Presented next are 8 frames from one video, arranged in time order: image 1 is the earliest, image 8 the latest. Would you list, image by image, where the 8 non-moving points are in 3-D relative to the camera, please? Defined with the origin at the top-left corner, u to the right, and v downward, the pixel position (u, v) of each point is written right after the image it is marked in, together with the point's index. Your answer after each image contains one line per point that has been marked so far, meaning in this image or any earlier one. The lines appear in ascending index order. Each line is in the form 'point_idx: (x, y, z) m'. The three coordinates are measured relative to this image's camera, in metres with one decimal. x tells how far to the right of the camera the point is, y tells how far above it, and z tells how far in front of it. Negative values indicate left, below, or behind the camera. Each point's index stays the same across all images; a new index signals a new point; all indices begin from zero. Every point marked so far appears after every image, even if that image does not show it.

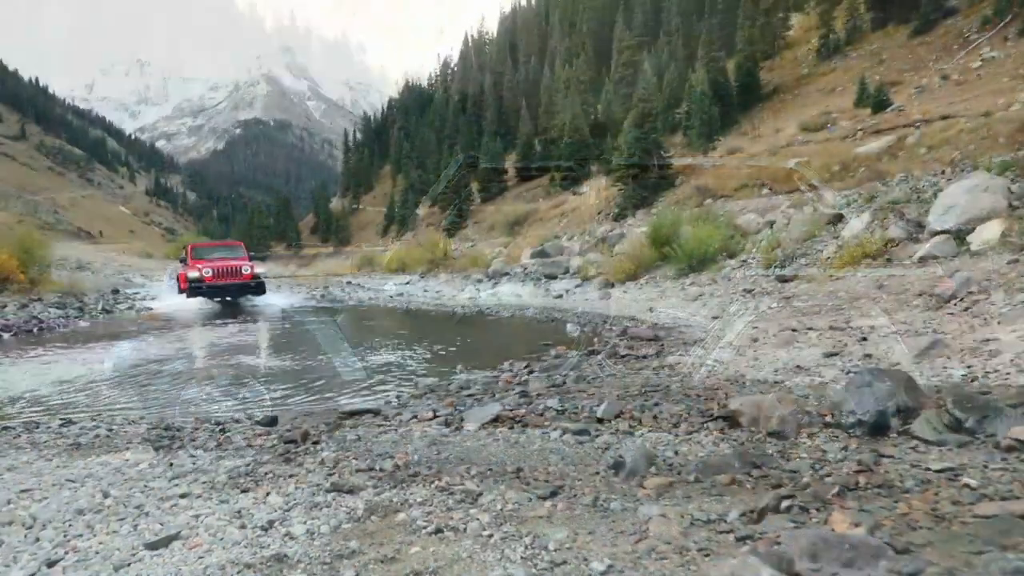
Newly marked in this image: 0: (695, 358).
0: (+2.9, -1.1, +10.4) m
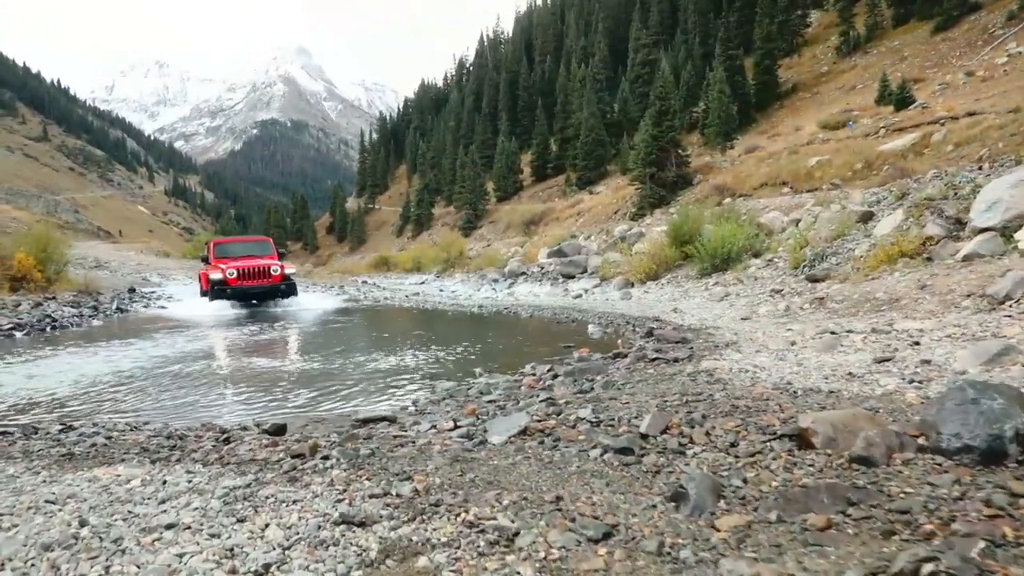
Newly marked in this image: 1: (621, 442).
0: (+3.2, -1.1, +9.7) m
1: (+0.8, -1.1, +4.8) m
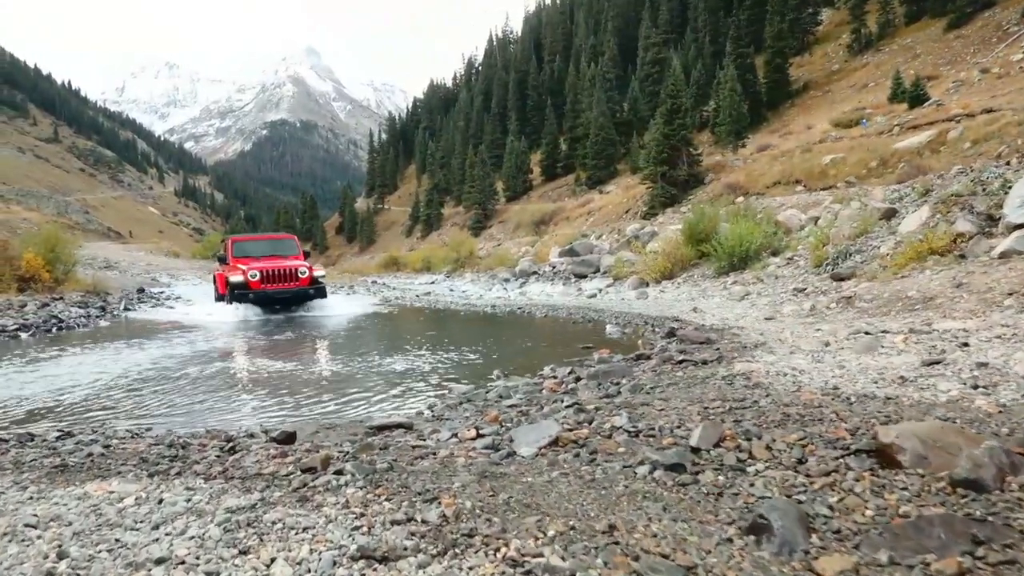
0: (+3.5, -1.1, +9.2) m
1: (+1.1, -1.1, +4.3) m
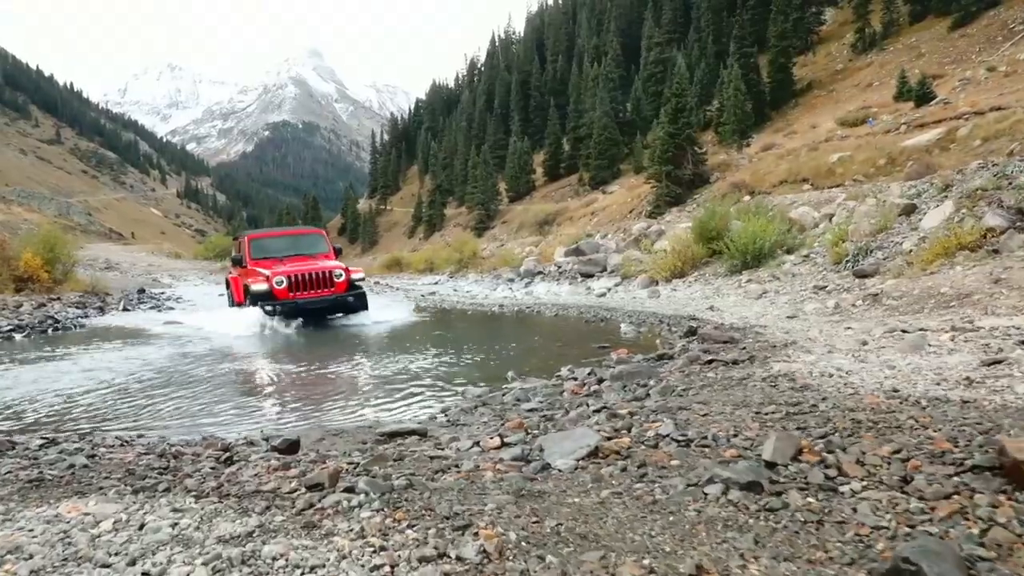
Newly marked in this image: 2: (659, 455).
0: (+3.8, -1.0, +8.5) m
1: (+1.3, -1.0, +3.6) m
2: (+1.0, -1.2, +4.5) m
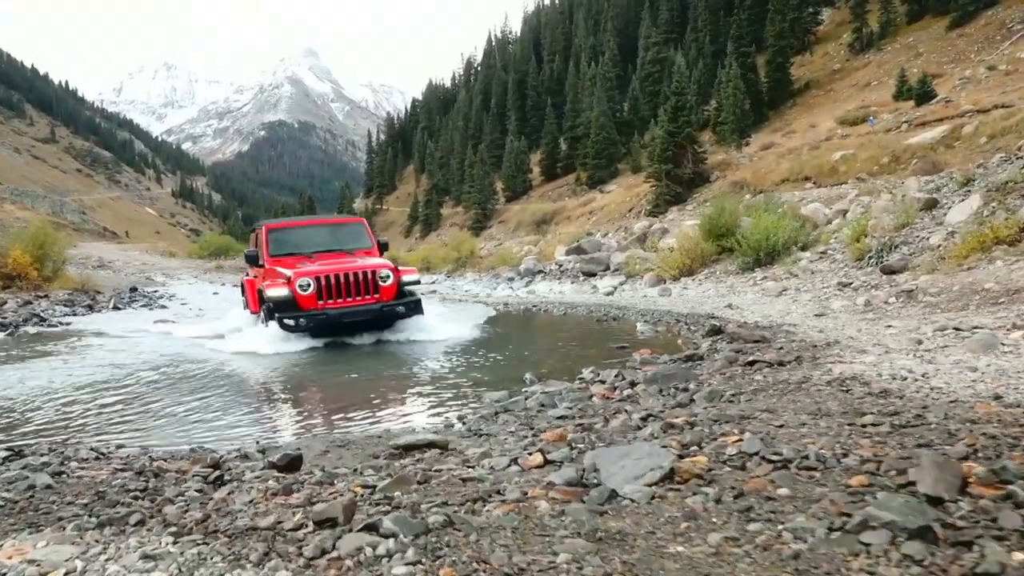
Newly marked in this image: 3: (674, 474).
0: (+4.1, -0.9, +7.6) m
1: (+1.6, -0.9, +2.7) m
2: (+1.3, -1.1, +3.6) m
3: (+1.0, -1.1, +3.9) m
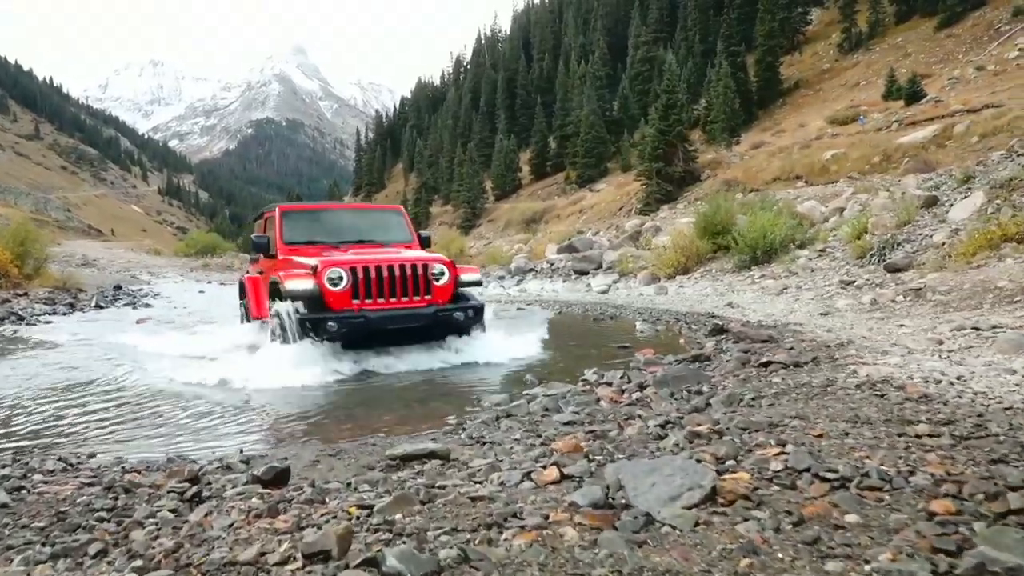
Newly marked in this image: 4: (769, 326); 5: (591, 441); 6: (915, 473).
0: (+4.1, -0.9, +7.2) m
1: (+1.8, -0.9, +2.3) m
2: (+1.4, -1.0, +3.2) m
3: (+1.1, -1.1, +3.4) m
4: (+5.3, -0.8, +13.6) m
5: (+0.6, -1.3, +5.5) m
6: (+2.0, -0.9, +3.3) m
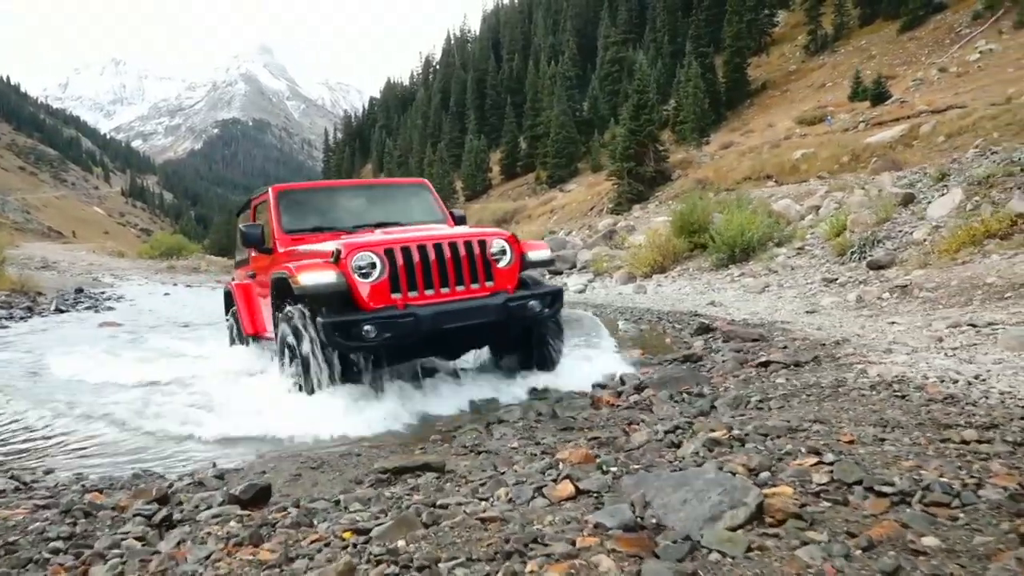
0: (+4.1, -0.8, +6.9) m
1: (+1.9, -0.9, +1.9) m
2: (+1.6, -1.0, +2.8) m
3: (+1.2, -1.1, +3.1) m
4: (+5.0, -0.7, +13.4) m
5: (+0.7, -1.3, +5.1) m
6: (+2.1, -0.9, +3.0) m
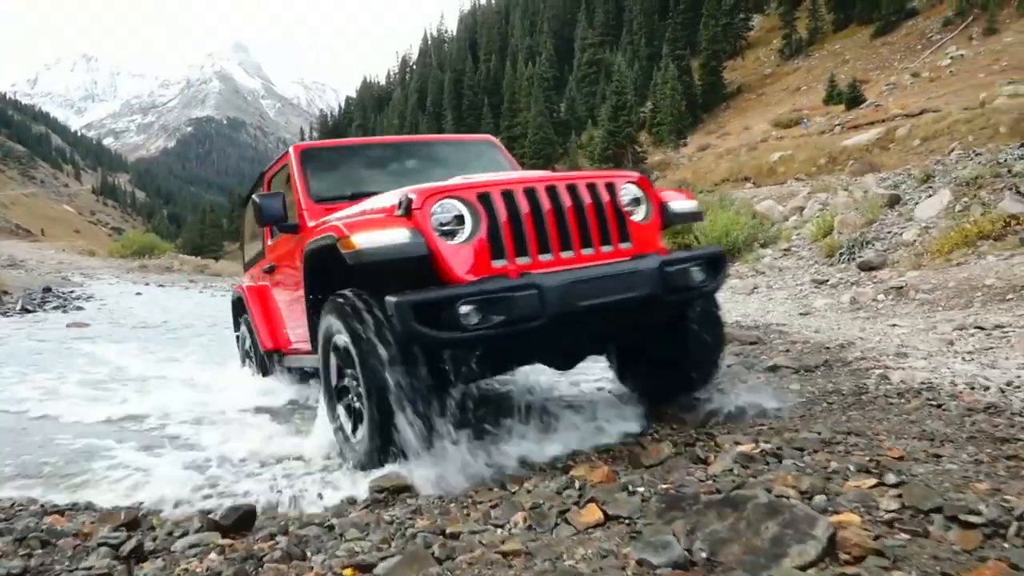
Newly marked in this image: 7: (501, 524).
0: (+4.1, -0.8, +6.6) m
1: (+2.1, -0.9, +1.5) m
2: (+1.7, -1.0, +2.4) m
3: (+1.3, -1.1, +2.6) m
4: (+4.8, -0.7, +13.1) m
5: (+0.7, -1.3, +4.7) m
6: (+2.3, -0.9, +2.6) m
7: (-0.1, -1.3, +3.7) m
